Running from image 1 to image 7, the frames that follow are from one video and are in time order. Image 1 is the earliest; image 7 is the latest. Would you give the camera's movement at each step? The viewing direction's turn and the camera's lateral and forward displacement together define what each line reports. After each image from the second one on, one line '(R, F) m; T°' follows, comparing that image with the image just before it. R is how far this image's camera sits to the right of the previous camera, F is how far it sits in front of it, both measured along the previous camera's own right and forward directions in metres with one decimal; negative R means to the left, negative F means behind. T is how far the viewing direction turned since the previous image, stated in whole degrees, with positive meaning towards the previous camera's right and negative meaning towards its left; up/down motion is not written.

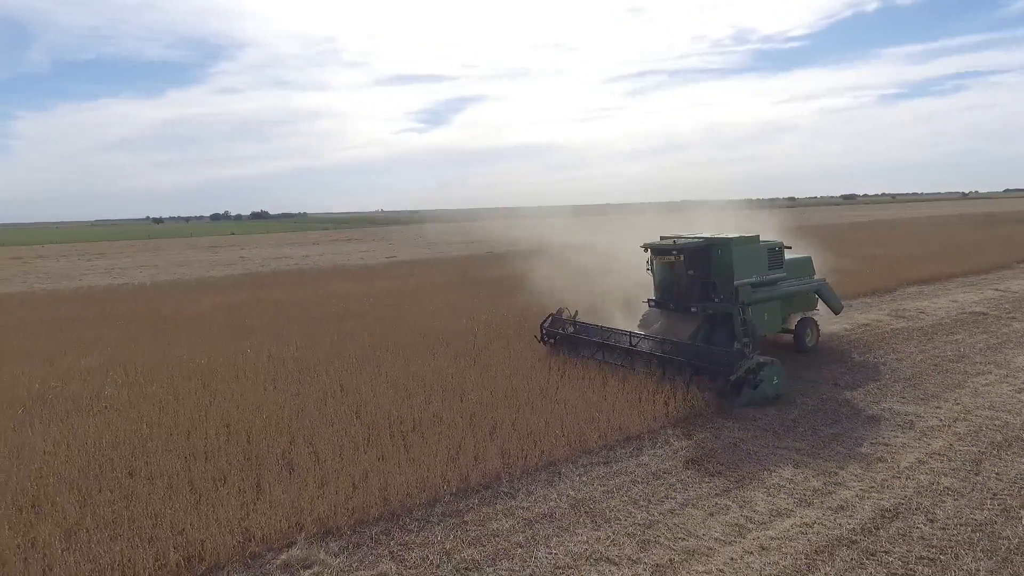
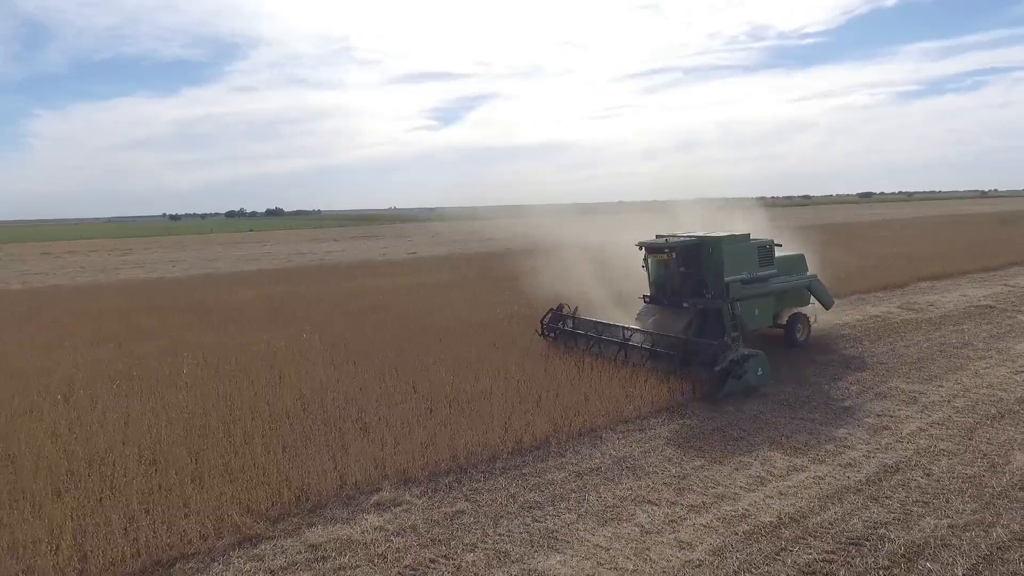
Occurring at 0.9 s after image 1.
(-0.4, -0.8) m; -1°
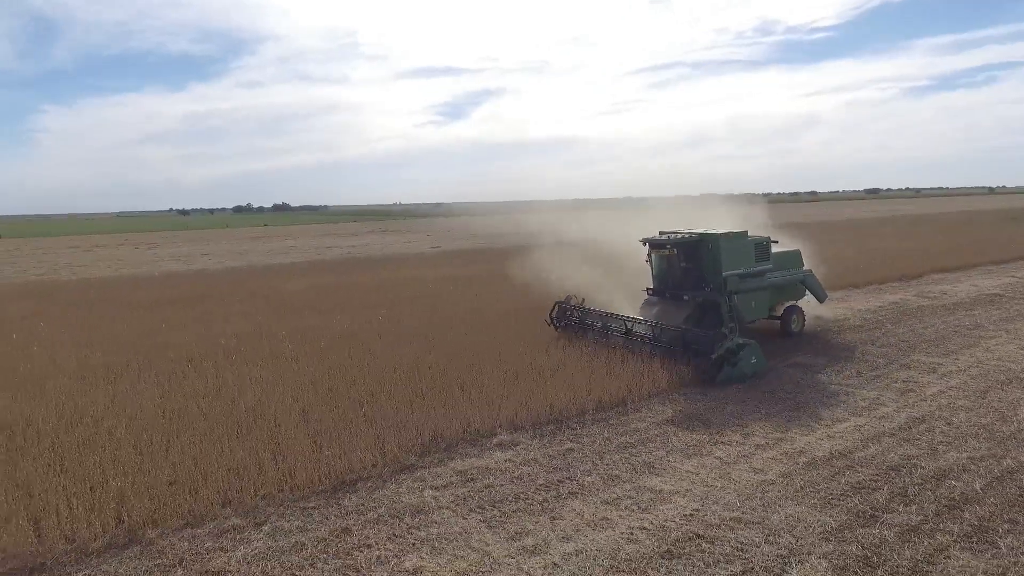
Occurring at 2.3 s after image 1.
(-1.0, -1.2) m; 0°
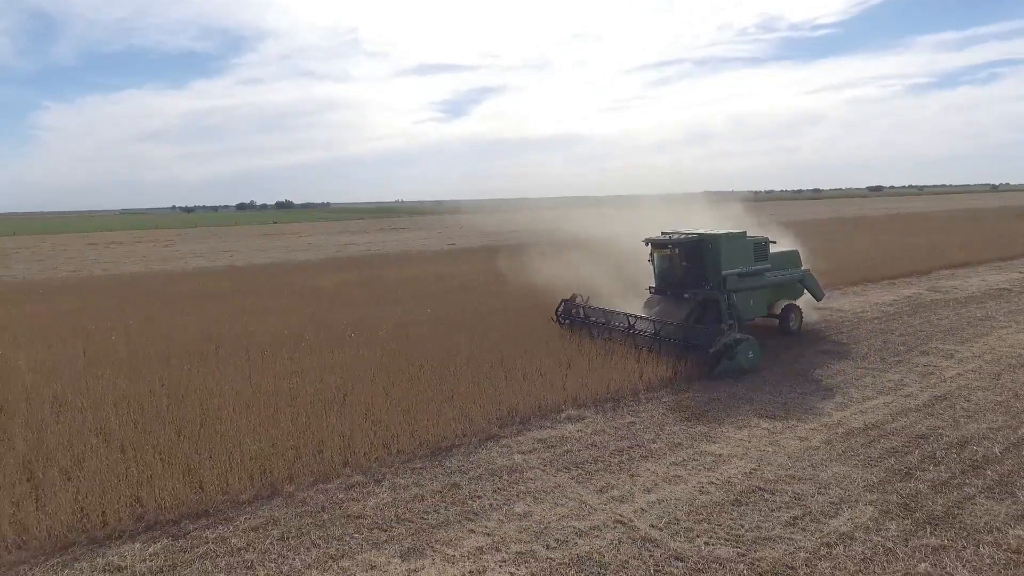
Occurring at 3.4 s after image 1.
(-0.8, -0.8) m; 0°
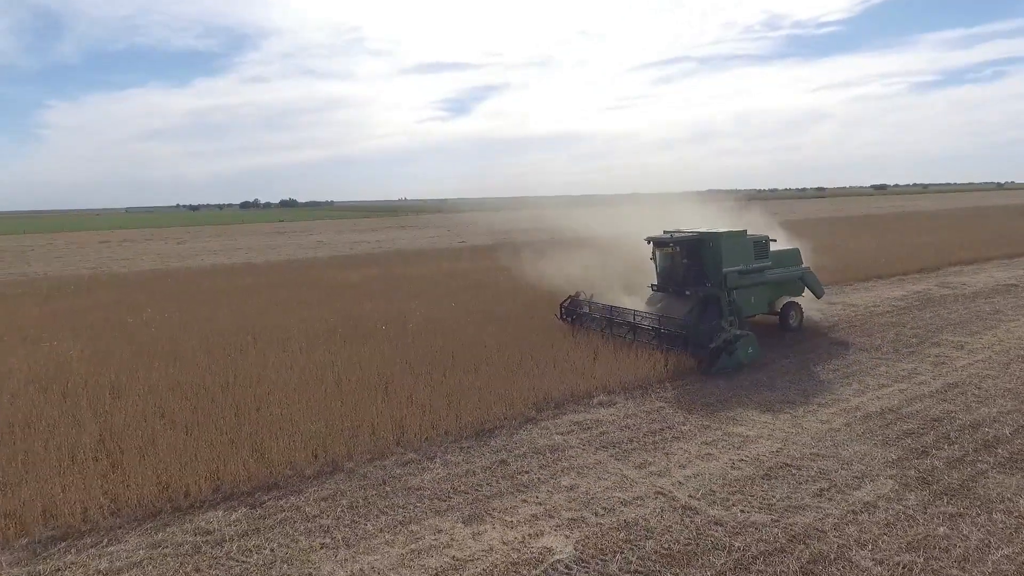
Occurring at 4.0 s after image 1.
(-0.4, -0.4) m; 0°
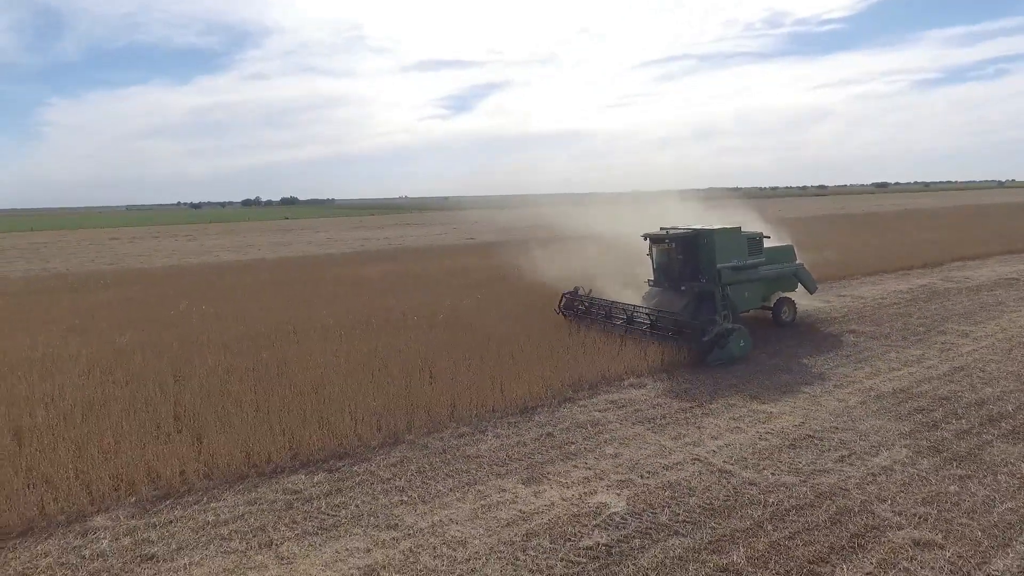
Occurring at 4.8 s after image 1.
(-0.5, -0.6) m; 0°
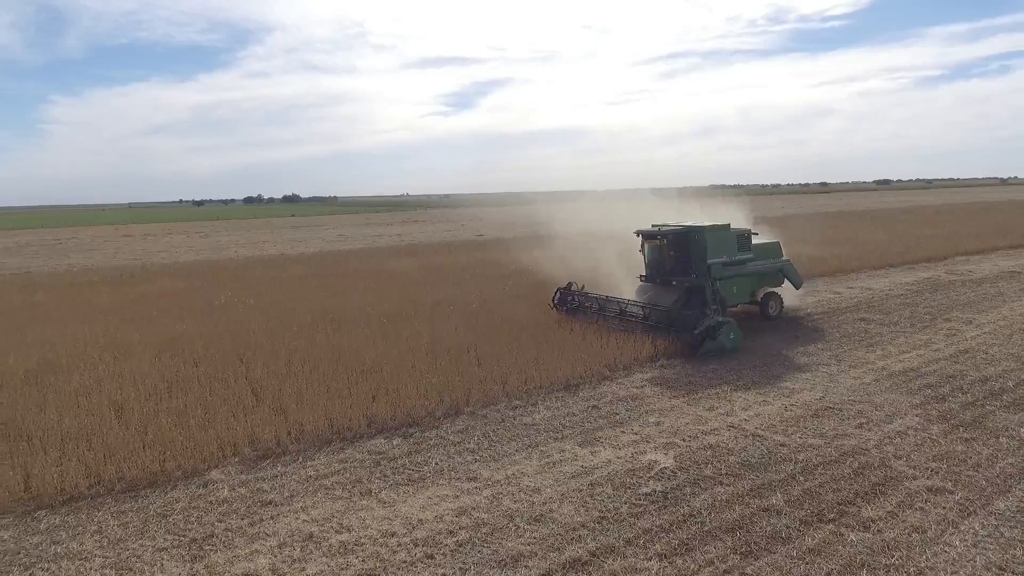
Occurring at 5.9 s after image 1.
(-0.6, -0.8) m; 0°
